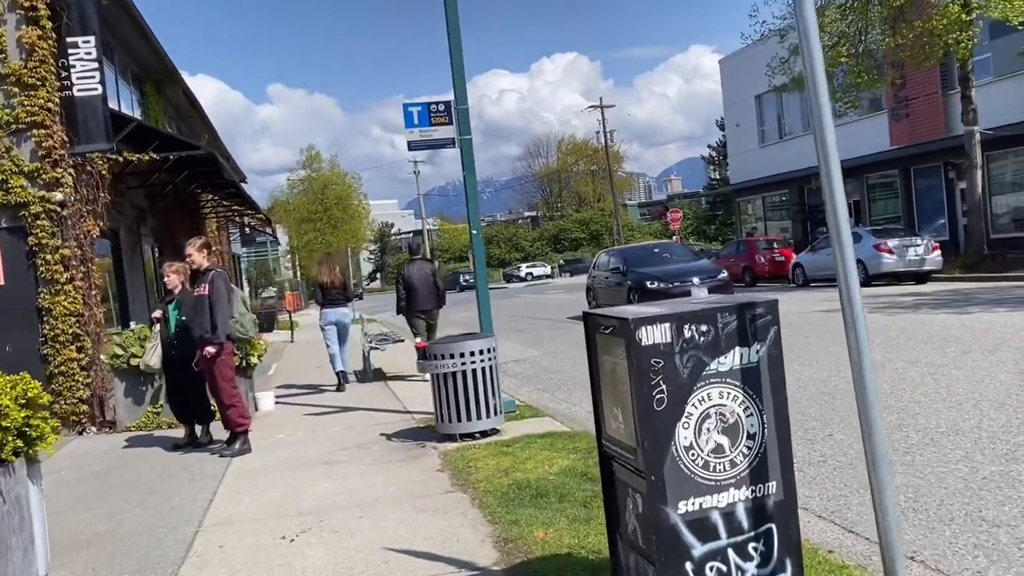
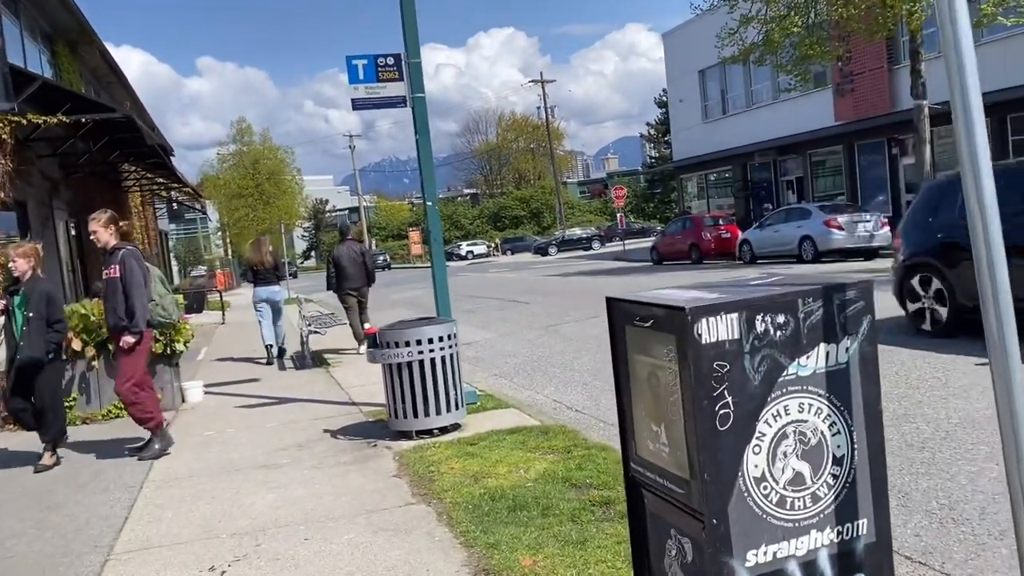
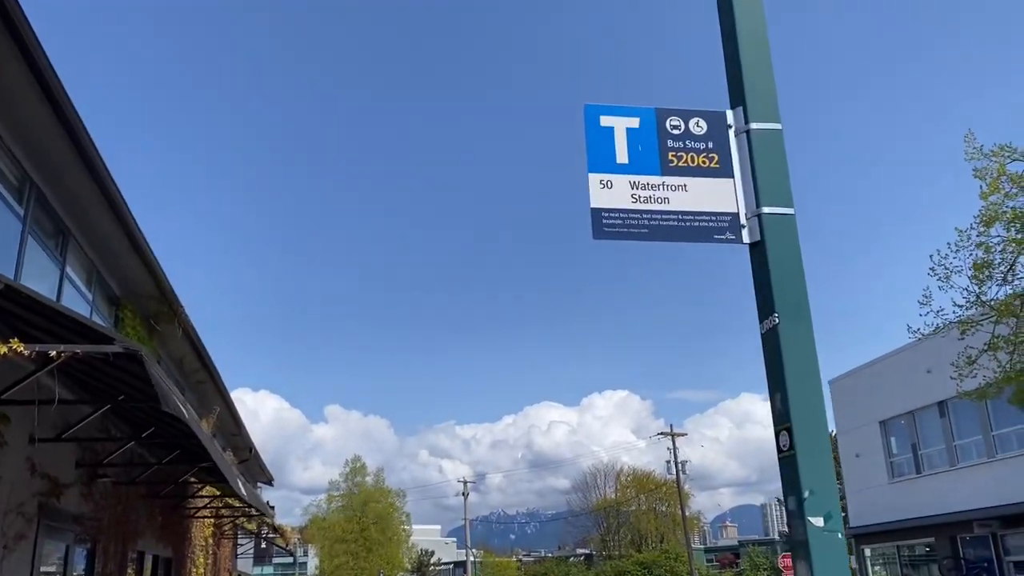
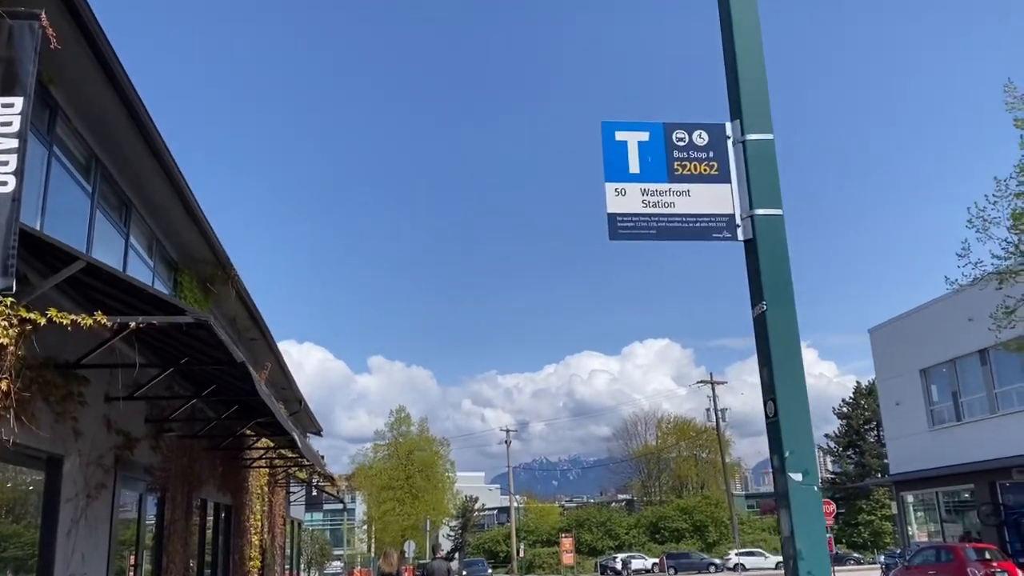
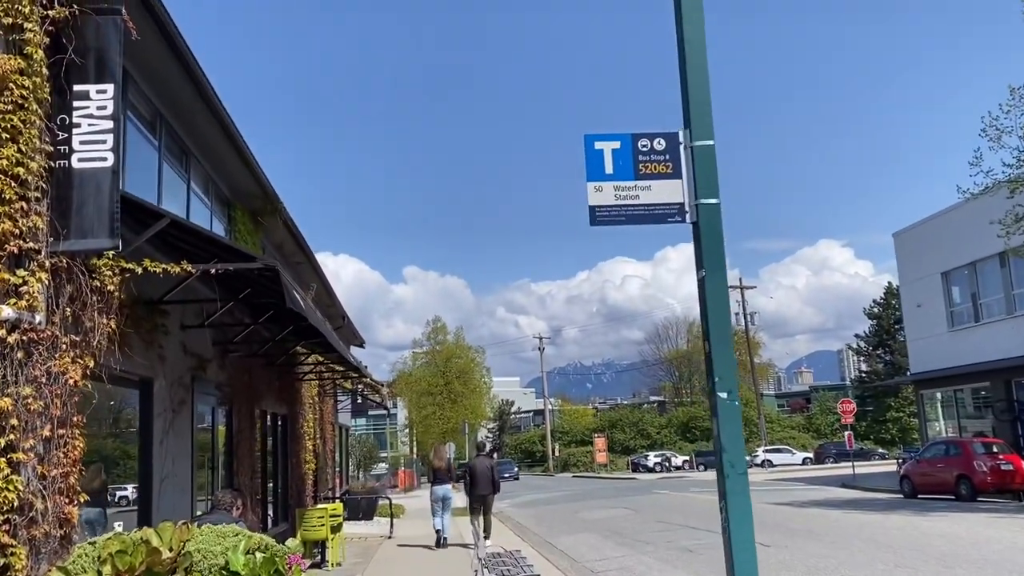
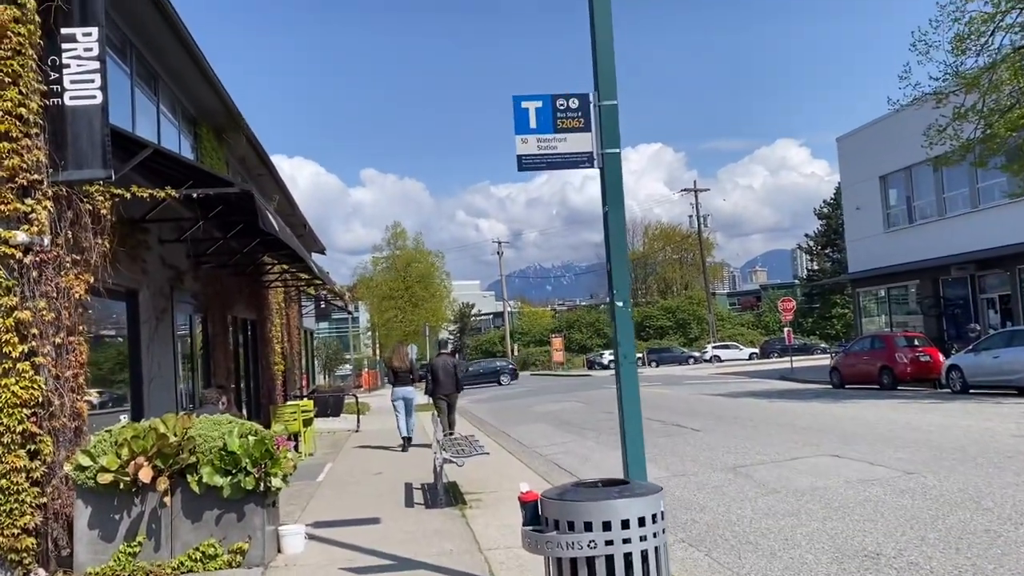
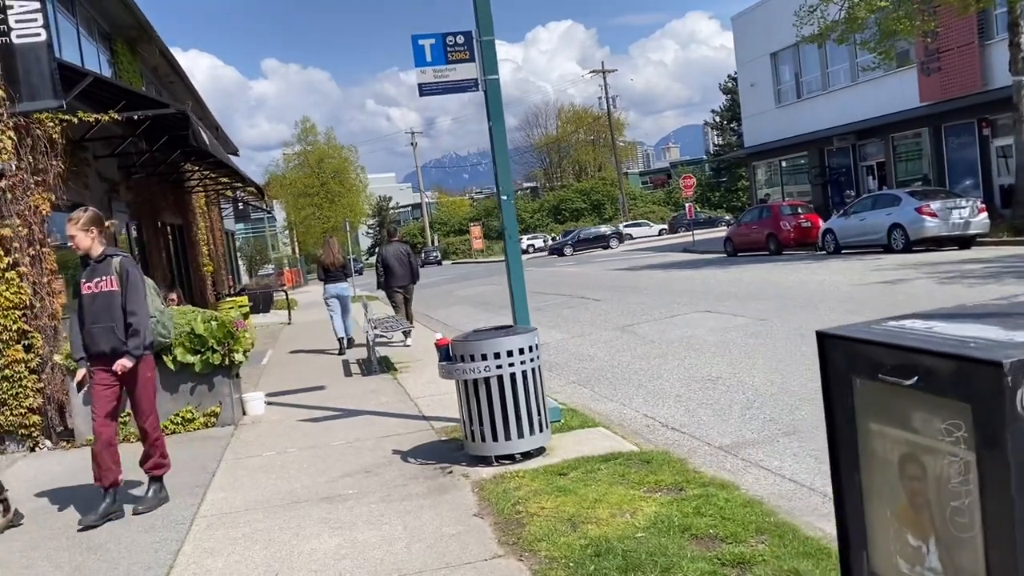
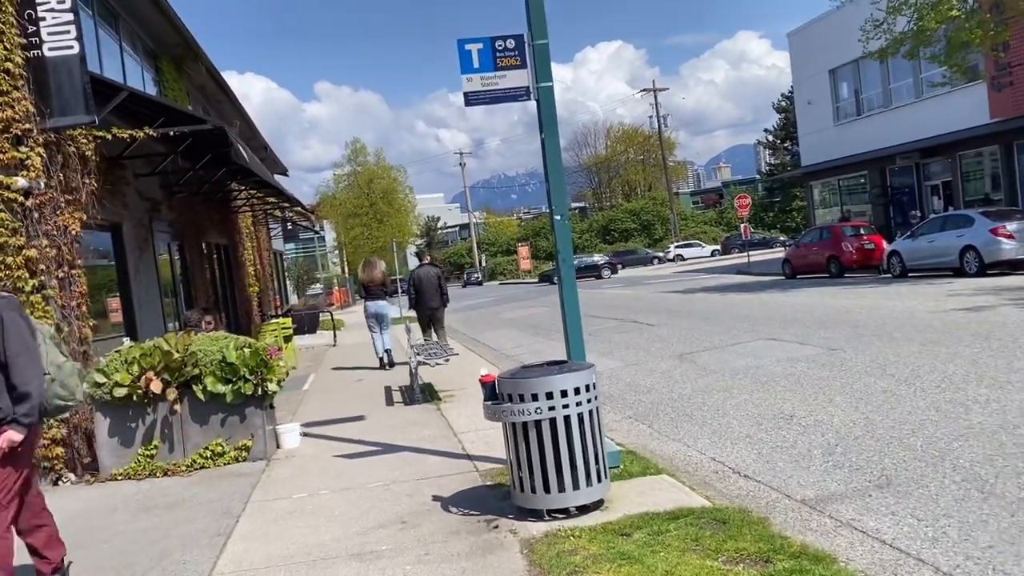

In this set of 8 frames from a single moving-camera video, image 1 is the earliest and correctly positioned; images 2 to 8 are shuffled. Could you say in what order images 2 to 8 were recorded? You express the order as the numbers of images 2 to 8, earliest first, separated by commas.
2, 7, 8, 6, 5, 4, 3
